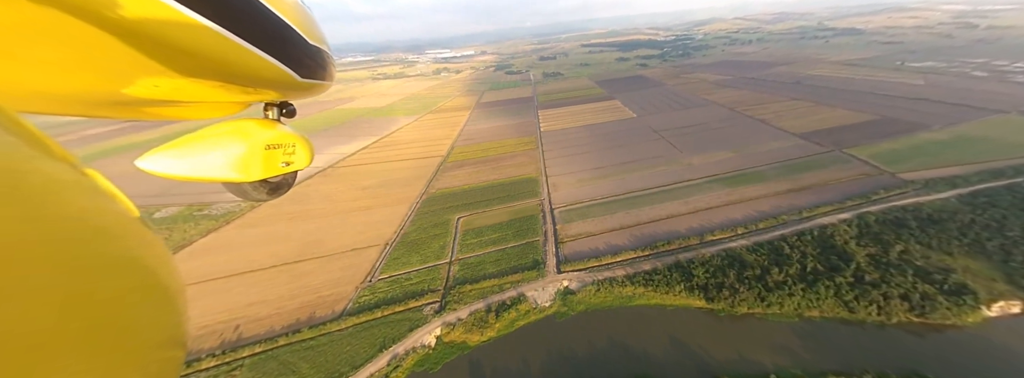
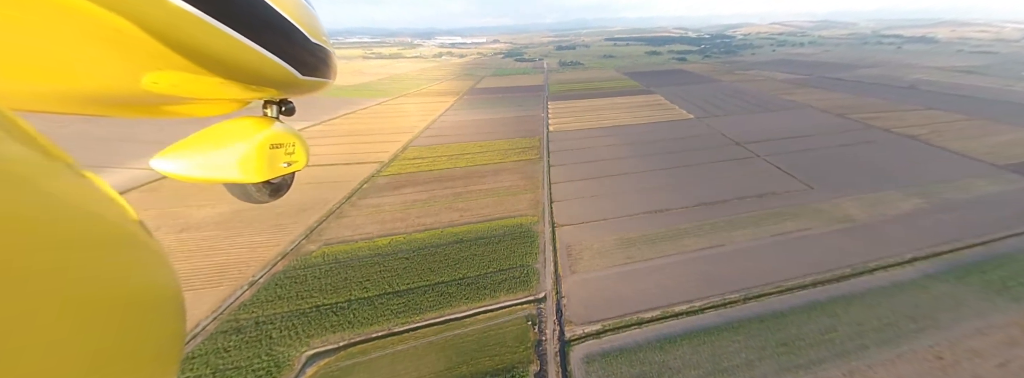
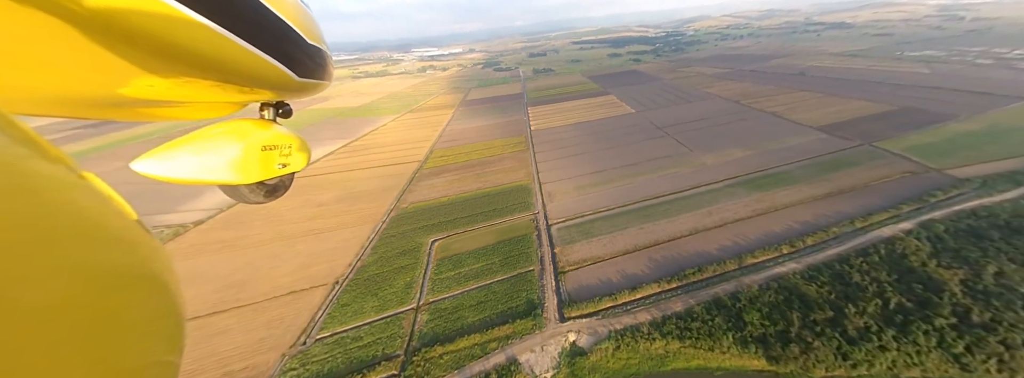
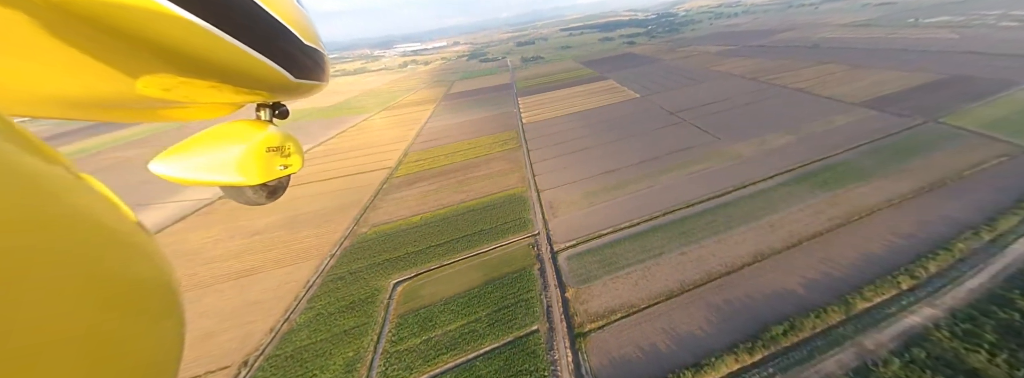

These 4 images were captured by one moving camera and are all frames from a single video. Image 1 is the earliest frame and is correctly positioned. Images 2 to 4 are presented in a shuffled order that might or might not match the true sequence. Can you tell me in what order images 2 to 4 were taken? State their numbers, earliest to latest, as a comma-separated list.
3, 4, 2
